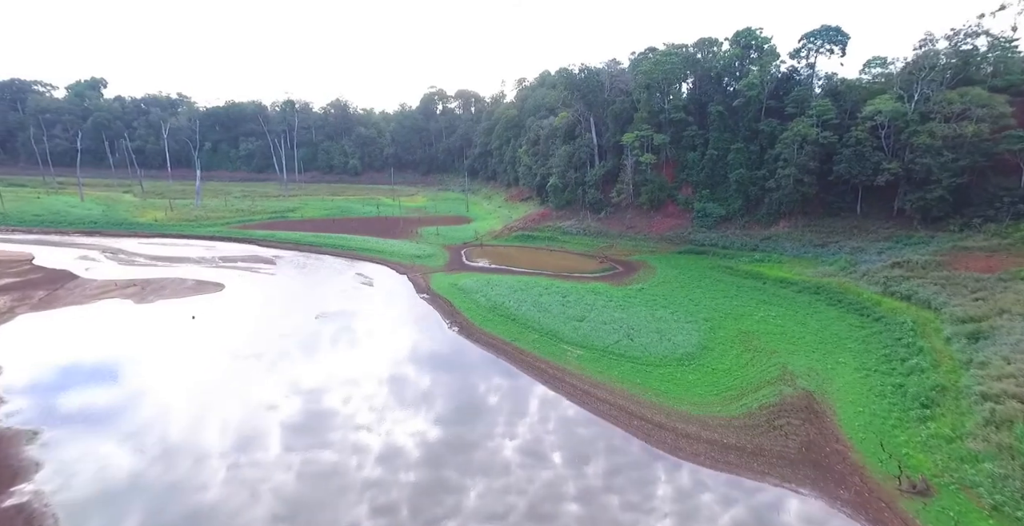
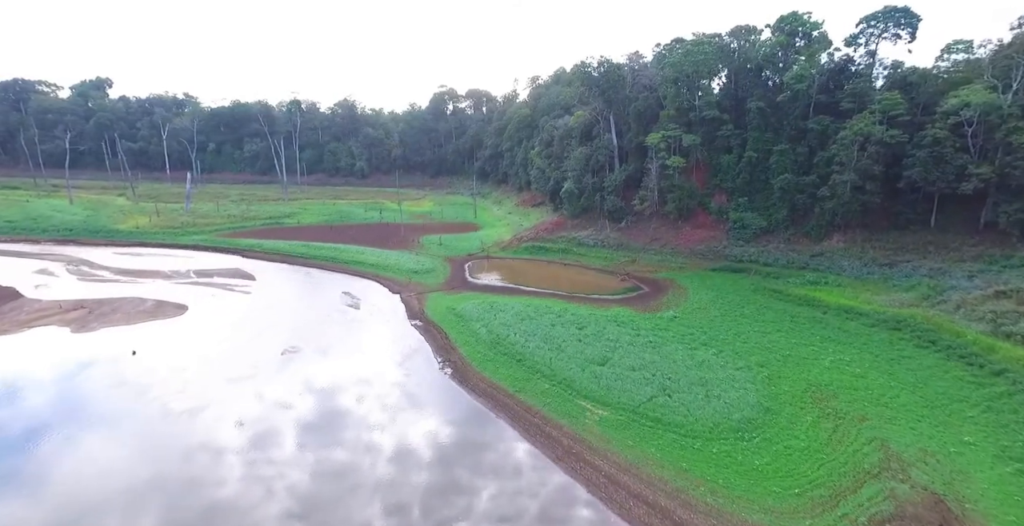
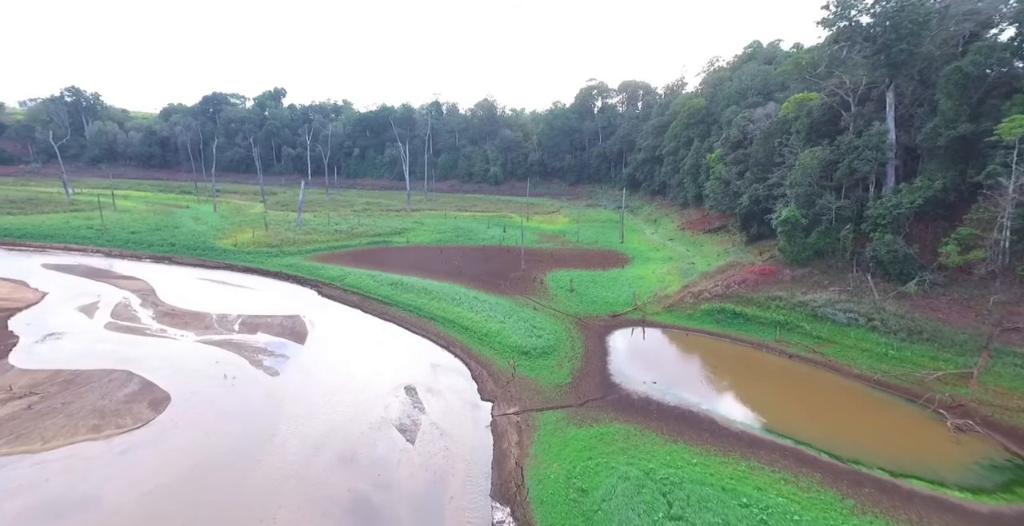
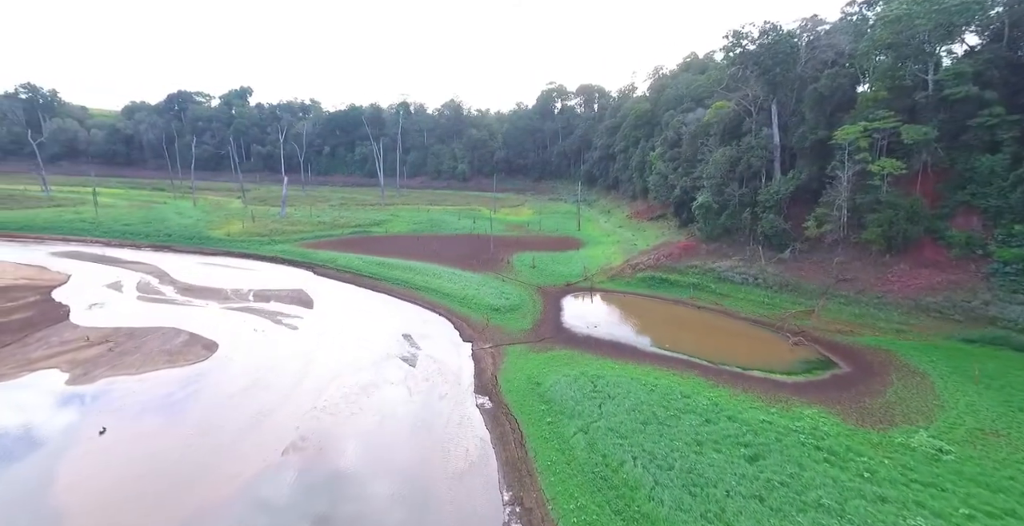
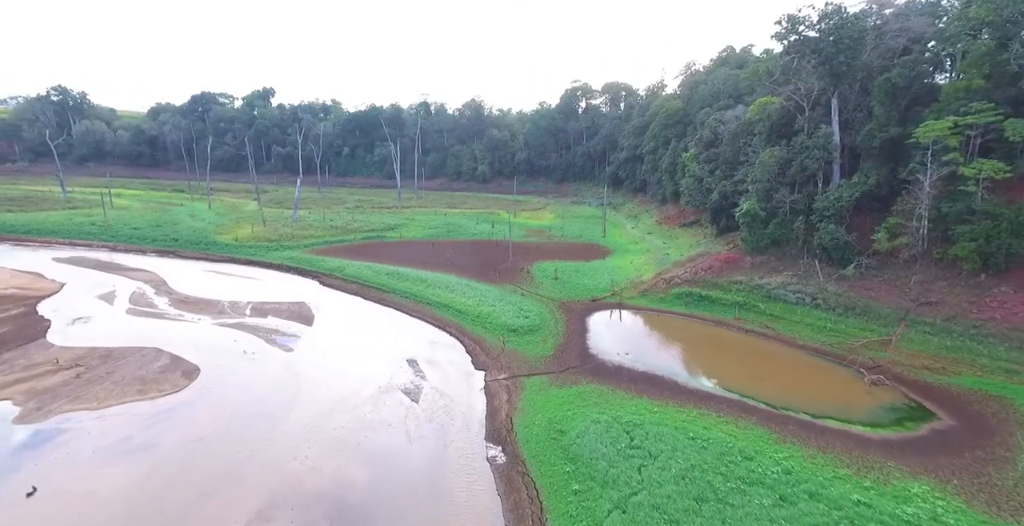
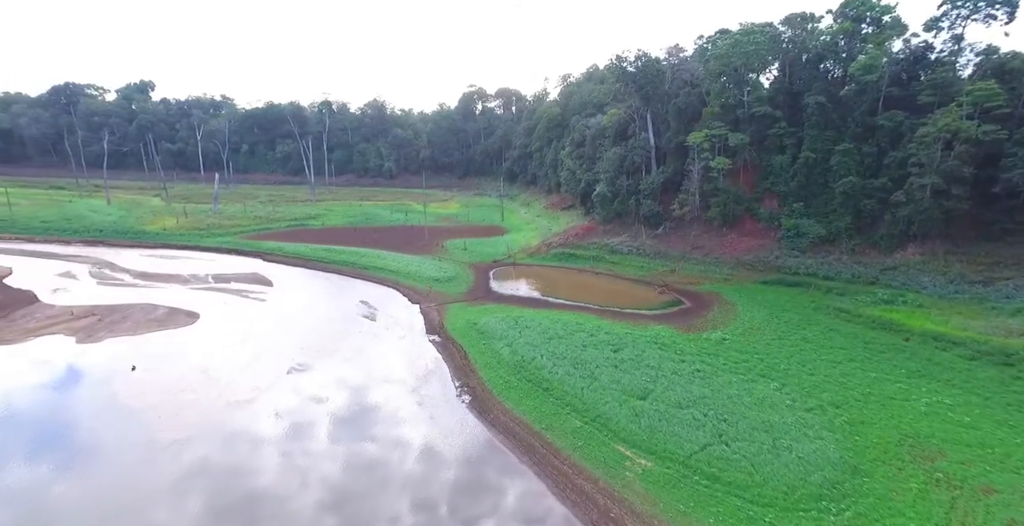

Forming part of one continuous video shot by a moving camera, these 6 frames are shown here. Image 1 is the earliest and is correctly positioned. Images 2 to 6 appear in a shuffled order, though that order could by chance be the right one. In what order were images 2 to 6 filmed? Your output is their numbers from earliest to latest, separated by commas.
2, 6, 4, 5, 3
